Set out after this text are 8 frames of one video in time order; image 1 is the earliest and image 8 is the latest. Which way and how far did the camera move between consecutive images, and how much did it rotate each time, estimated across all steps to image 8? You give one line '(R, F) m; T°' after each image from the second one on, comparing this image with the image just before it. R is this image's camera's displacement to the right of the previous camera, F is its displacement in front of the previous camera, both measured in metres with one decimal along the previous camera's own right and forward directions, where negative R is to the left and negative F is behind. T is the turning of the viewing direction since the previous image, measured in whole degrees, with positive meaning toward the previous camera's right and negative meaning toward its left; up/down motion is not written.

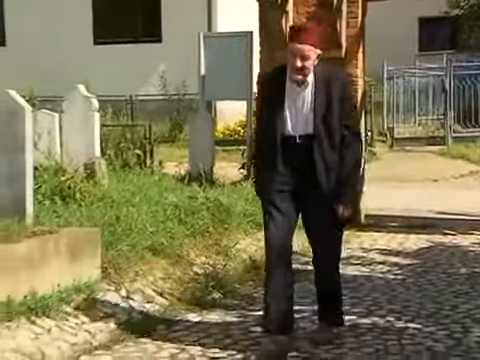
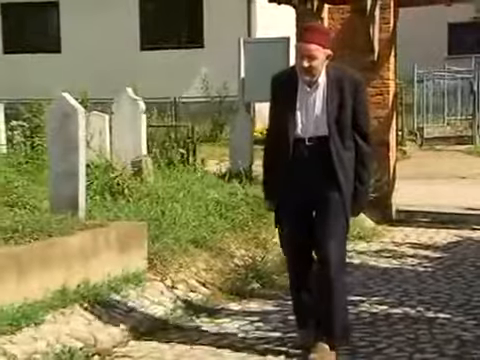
(0.0, -0.3) m; -3°
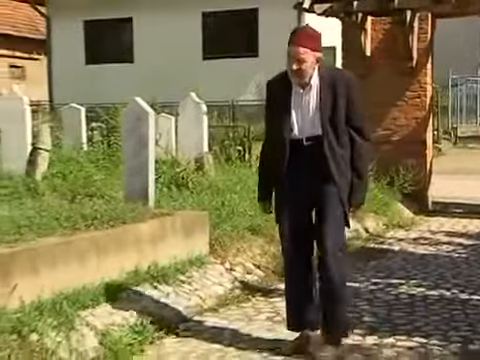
(0.0, -0.7) m; -4°
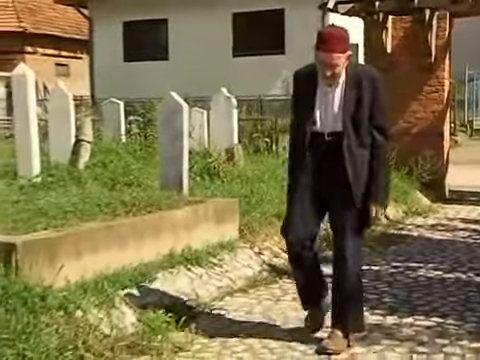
(0.0, -0.4) m; -2°
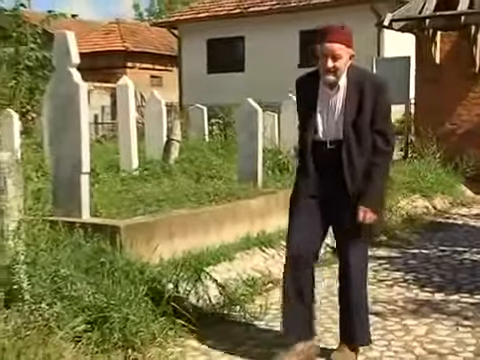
(-0.1, -1.1) m; -5°
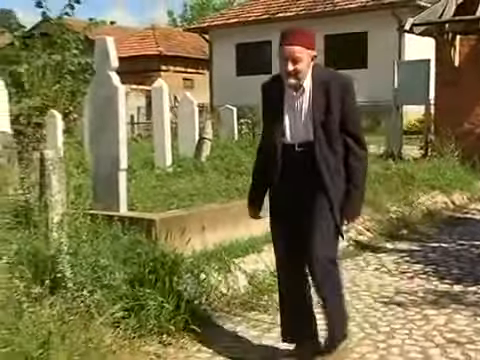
(0.0, -0.4) m; -2°
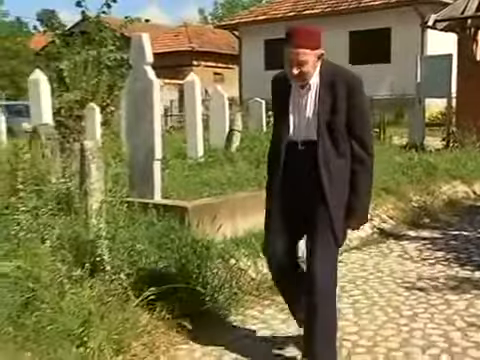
(0.0, -0.4) m; -2°
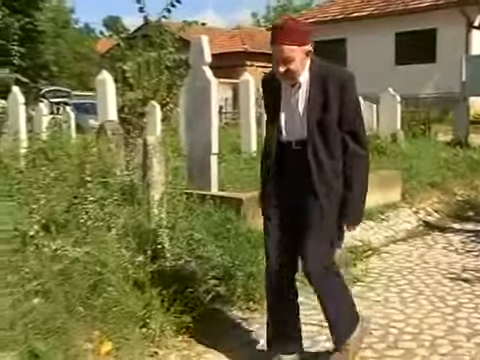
(0.0, -0.5) m; -4°
